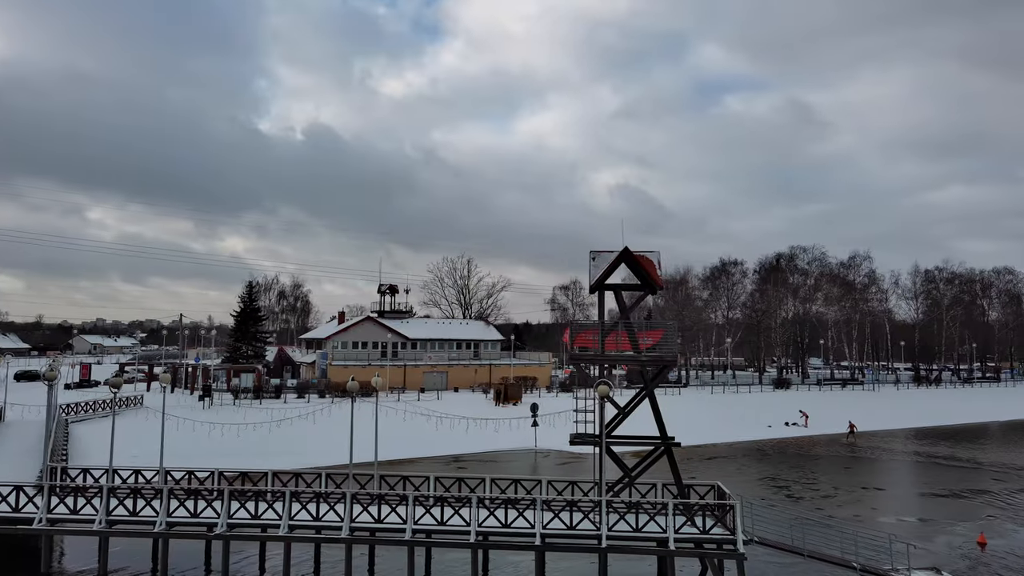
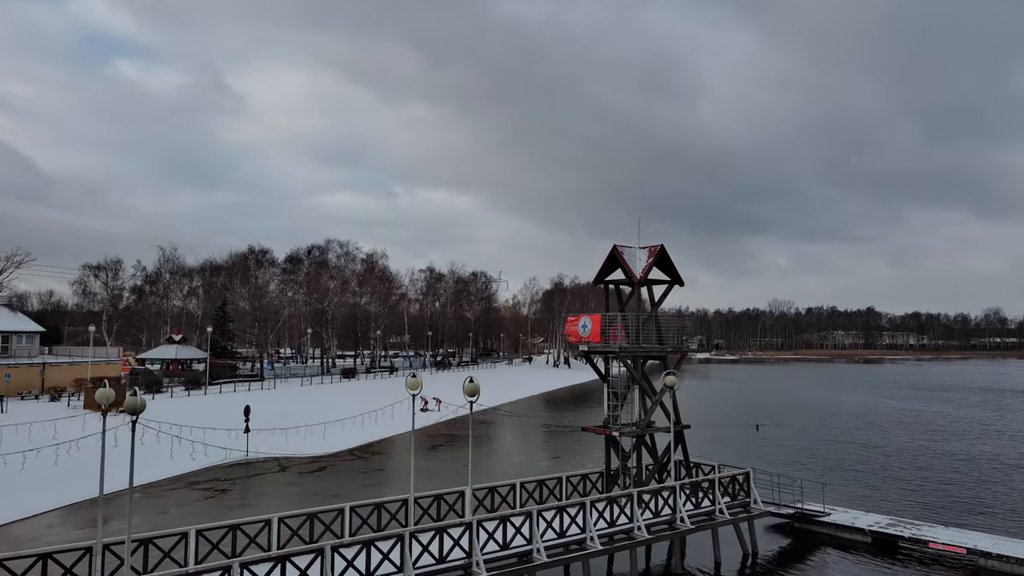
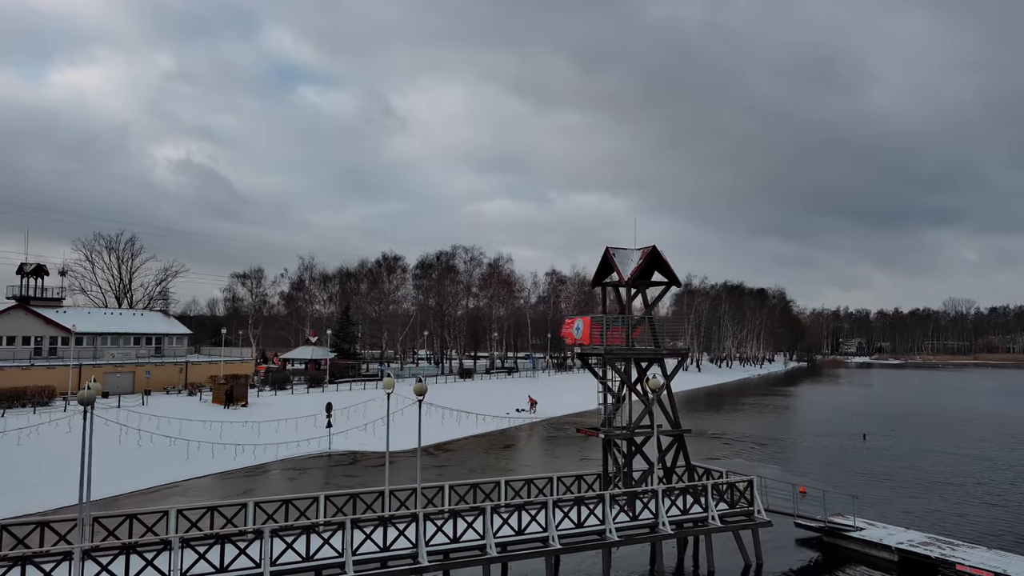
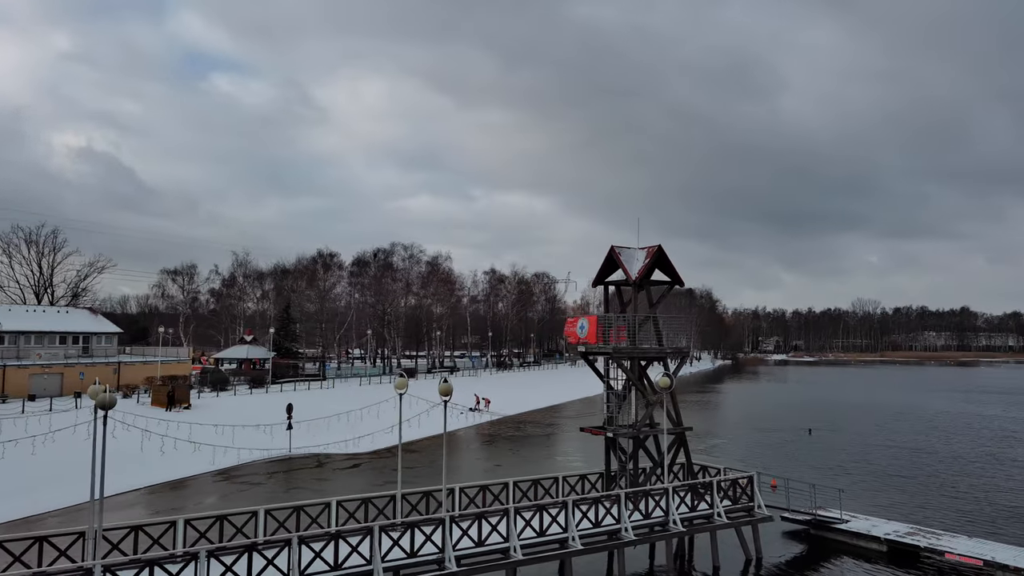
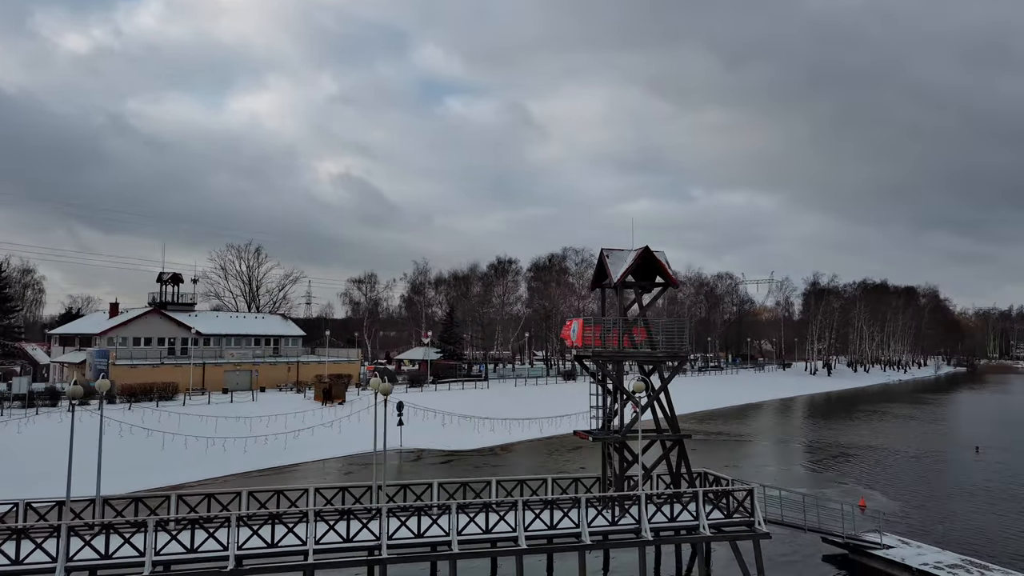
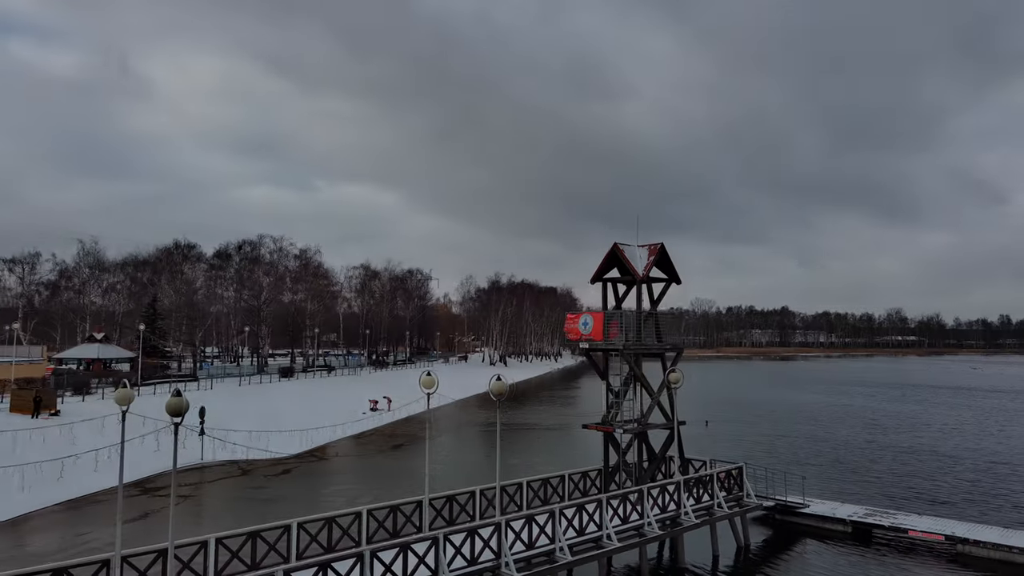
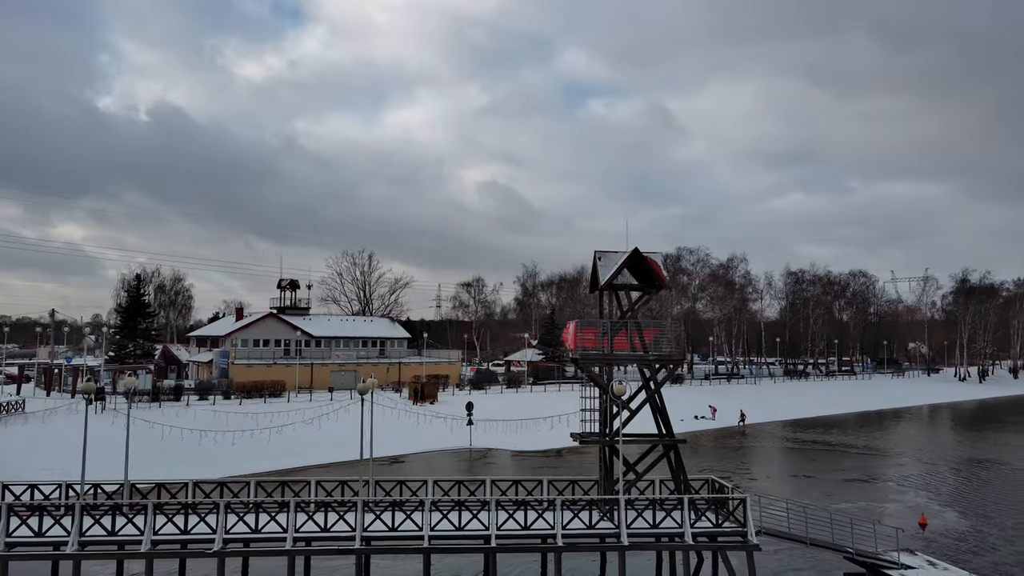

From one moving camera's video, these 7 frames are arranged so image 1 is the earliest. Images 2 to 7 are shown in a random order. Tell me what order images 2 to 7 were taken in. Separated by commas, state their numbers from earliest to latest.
7, 5, 3, 4, 2, 6
